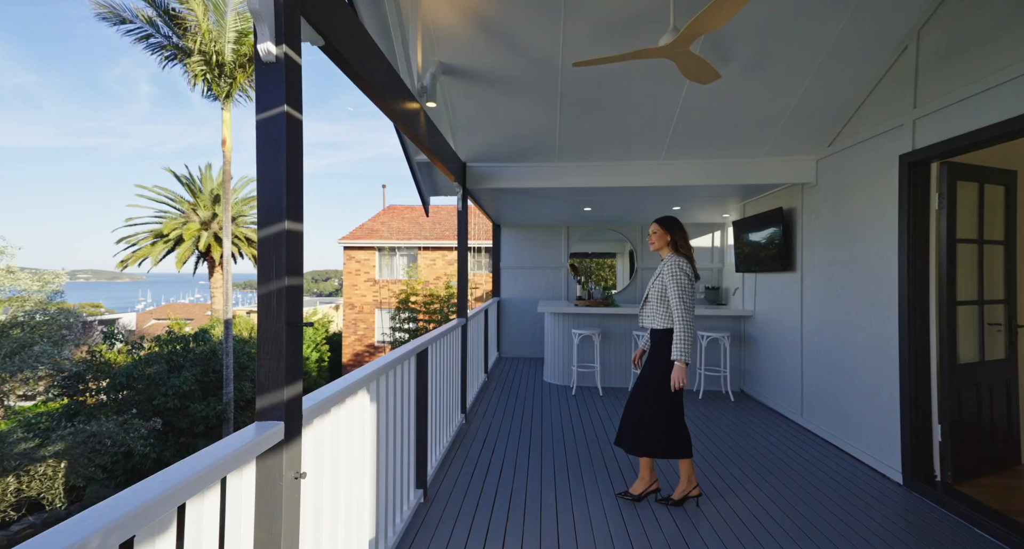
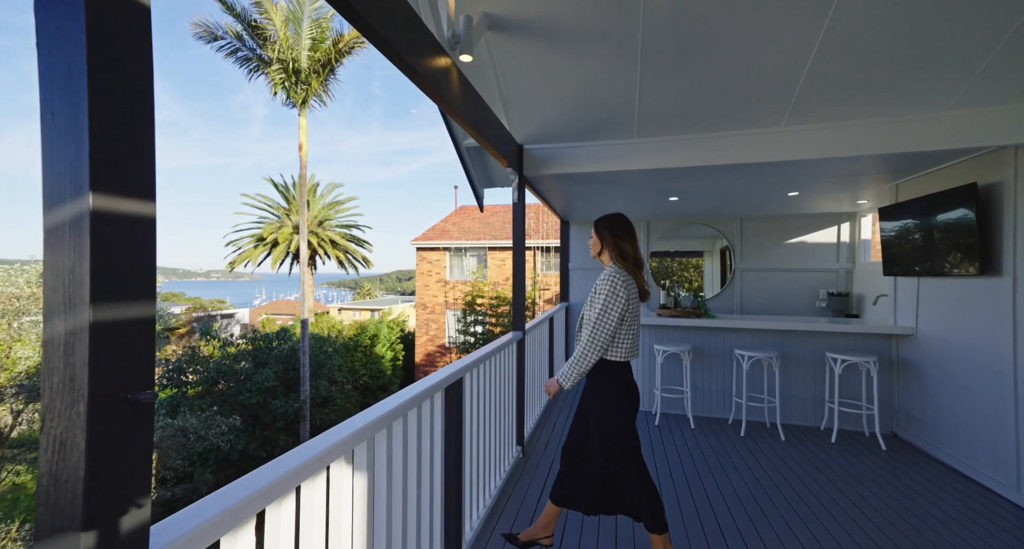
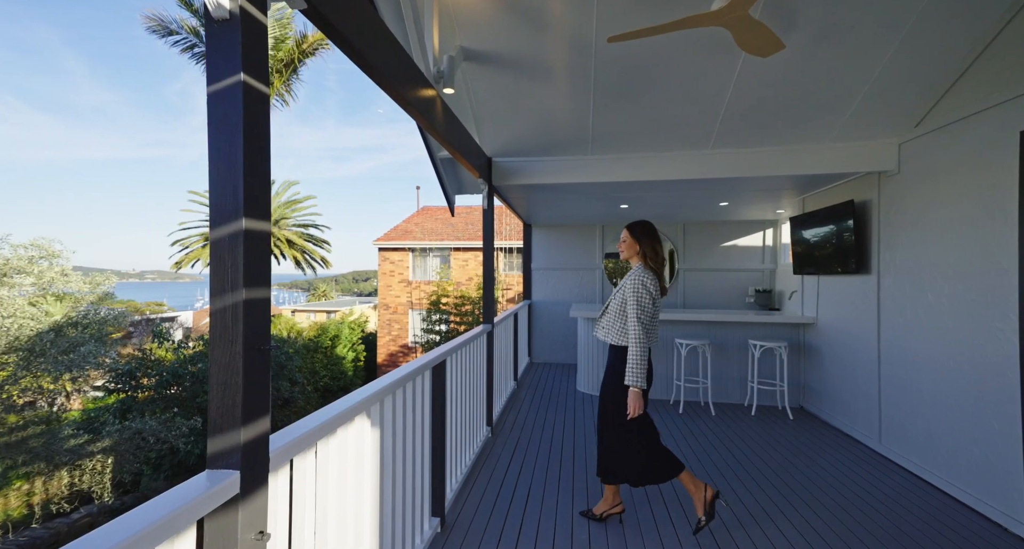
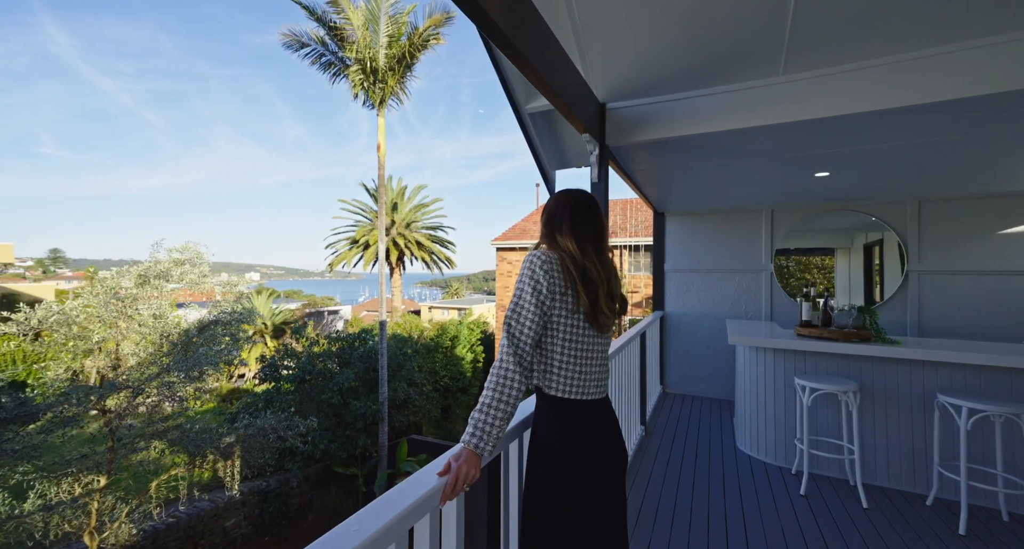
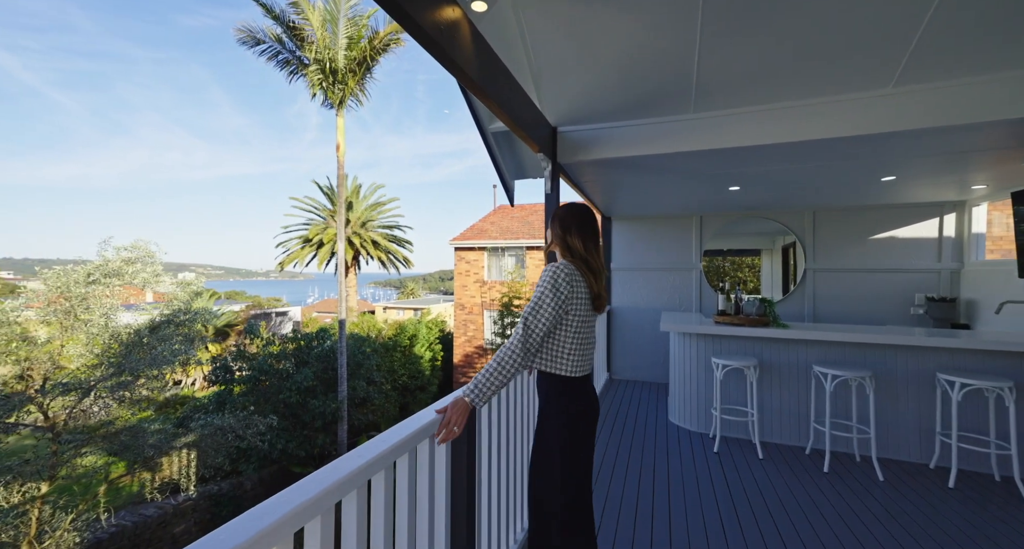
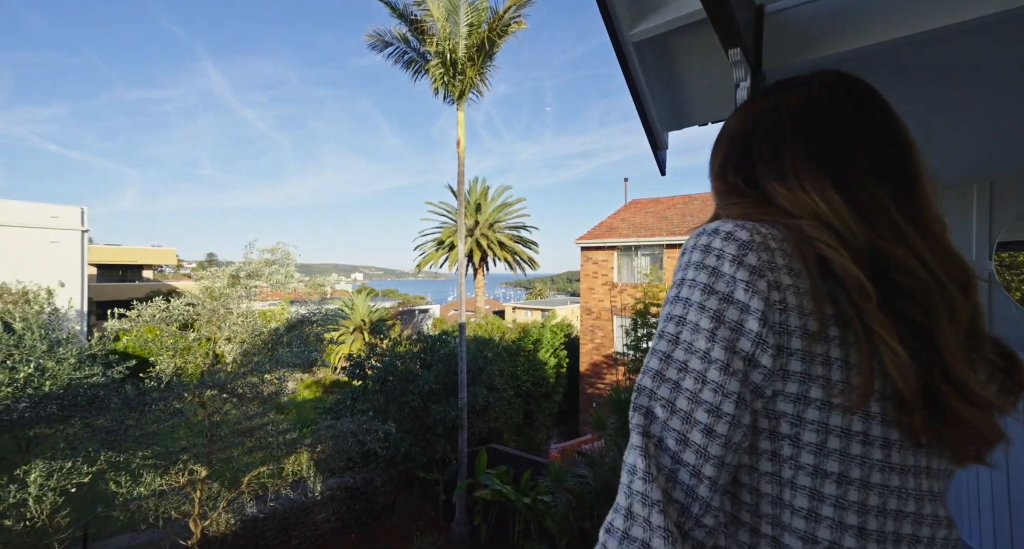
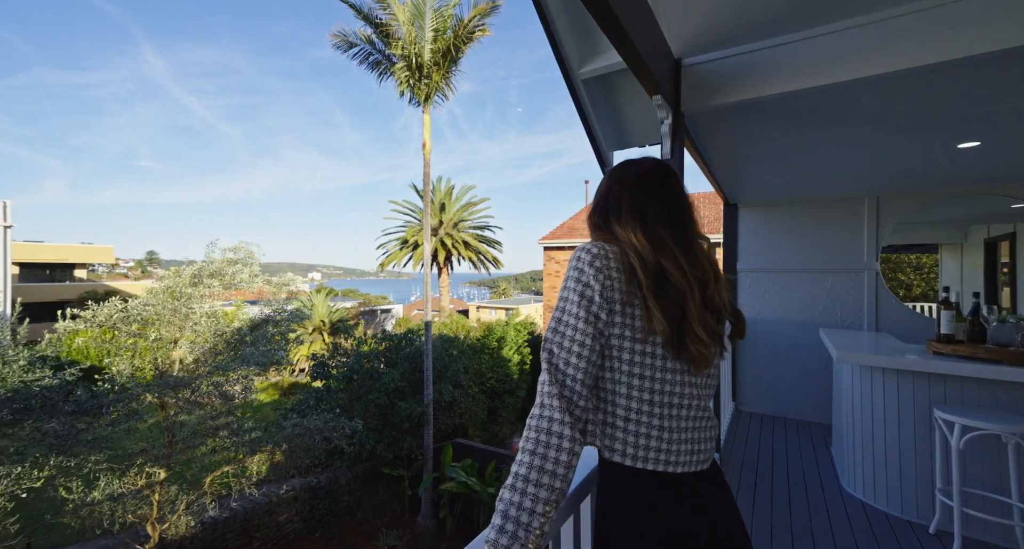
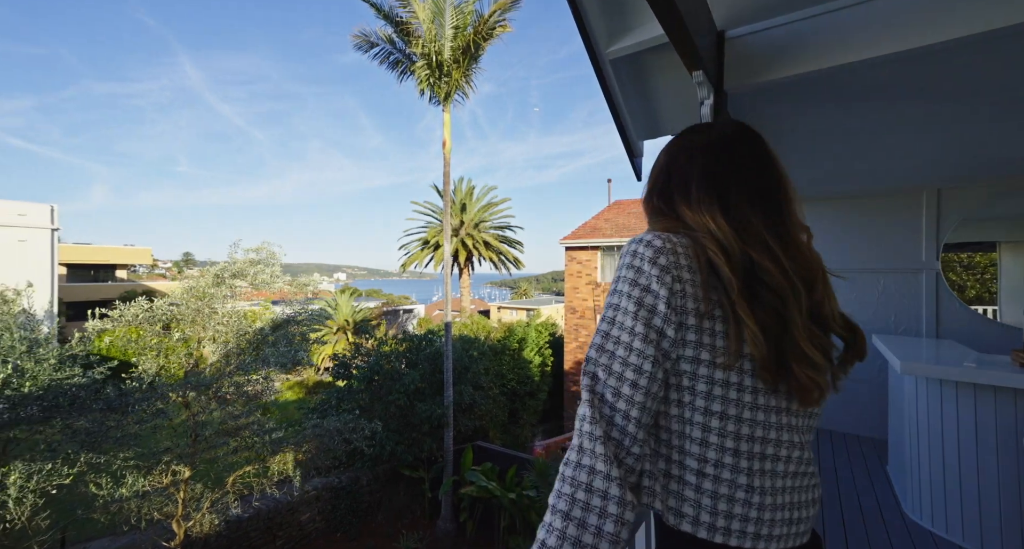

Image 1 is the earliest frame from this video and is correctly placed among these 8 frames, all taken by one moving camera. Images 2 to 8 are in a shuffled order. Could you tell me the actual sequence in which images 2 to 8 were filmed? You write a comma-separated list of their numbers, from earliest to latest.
3, 2, 5, 4, 7, 8, 6
